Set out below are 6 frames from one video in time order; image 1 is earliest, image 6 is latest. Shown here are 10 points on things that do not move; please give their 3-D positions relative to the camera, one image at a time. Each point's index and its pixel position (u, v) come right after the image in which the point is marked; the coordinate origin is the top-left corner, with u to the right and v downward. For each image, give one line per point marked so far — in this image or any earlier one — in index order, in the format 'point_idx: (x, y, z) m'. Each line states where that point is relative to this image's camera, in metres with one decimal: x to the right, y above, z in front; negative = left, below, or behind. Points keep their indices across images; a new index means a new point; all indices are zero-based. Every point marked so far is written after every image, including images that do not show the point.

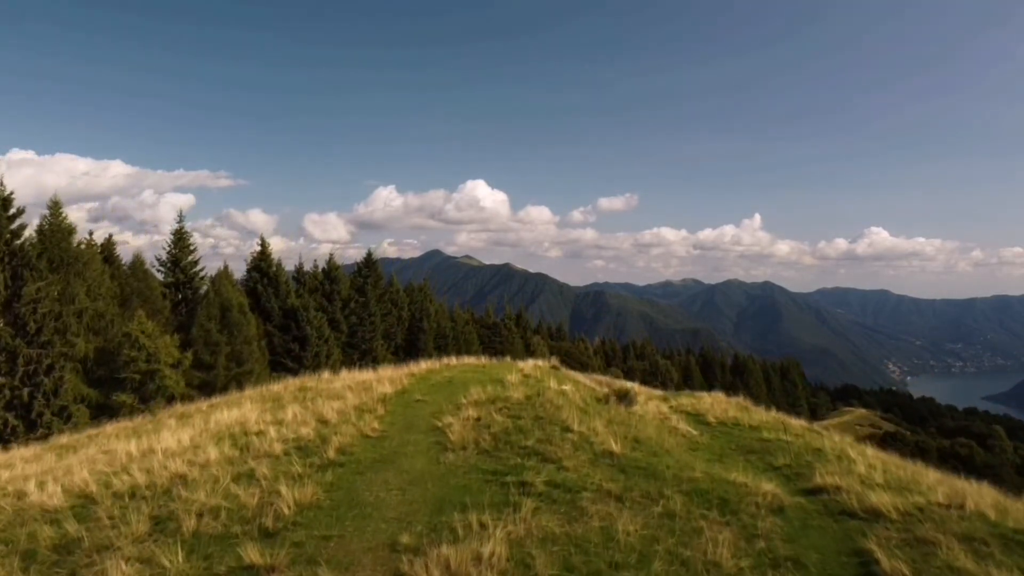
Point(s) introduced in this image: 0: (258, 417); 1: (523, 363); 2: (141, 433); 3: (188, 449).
0: (-5.7, -2.9, +11.8) m
1: (+0.4, -2.6, +17.5) m
2: (-9.1, -3.6, +12.9) m
3: (-6.0, -3.0, +9.7) m
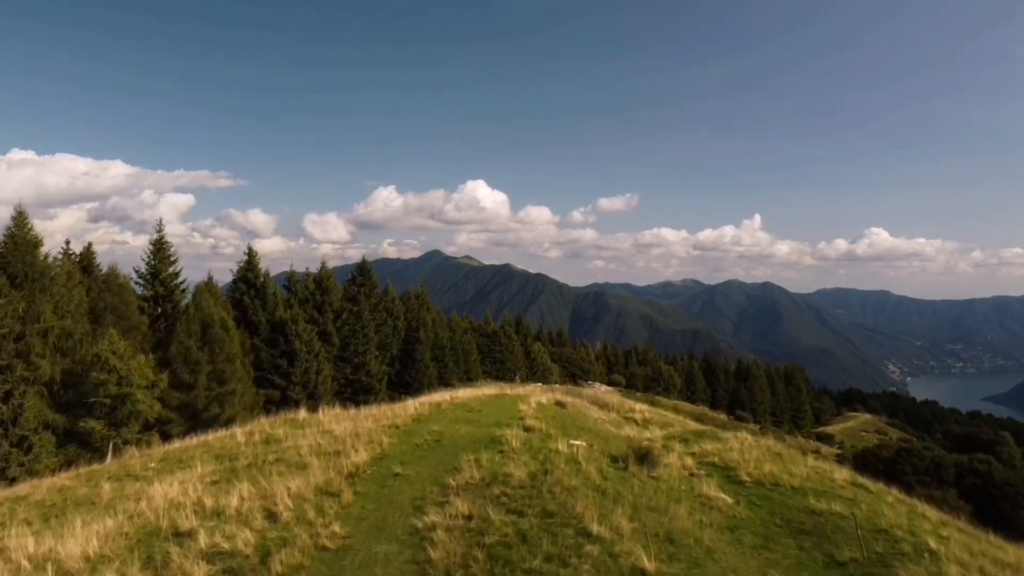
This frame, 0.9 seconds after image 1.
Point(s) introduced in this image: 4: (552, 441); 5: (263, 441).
0: (-5.7, -3.8, +9.6) m
1: (+0.4, -3.5, +15.3) m
2: (-9.1, -4.5, +10.7) m
3: (-6.0, -3.9, +7.4) m
4: (+0.9, -3.4, +11.8) m
5: (-6.5, -4.0, +13.7) m
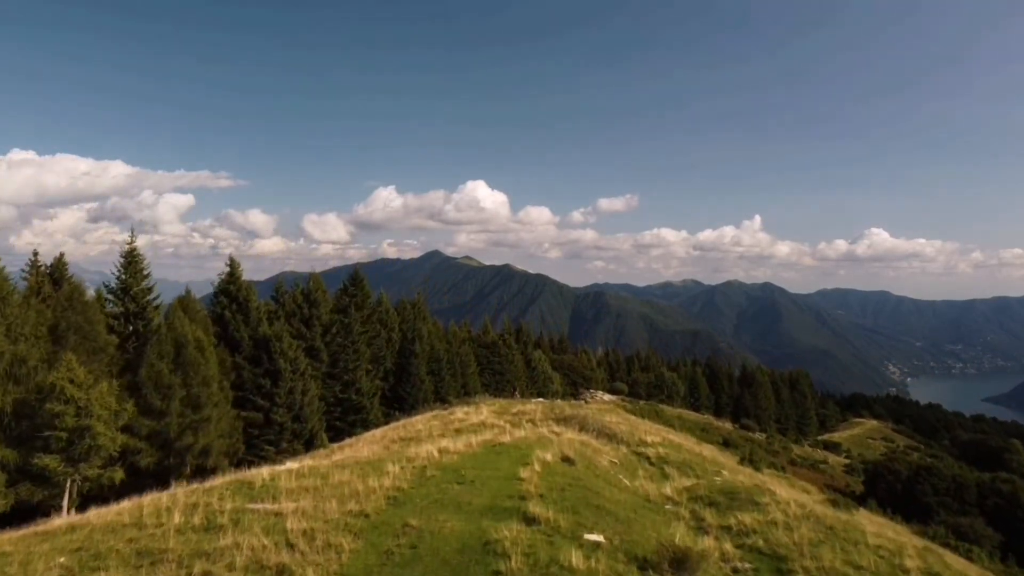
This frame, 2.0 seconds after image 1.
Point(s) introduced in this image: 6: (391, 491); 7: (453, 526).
0: (-5.7, -4.9, +6.9) m
1: (+0.4, -4.6, +12.6) m
2: (-9.1, -5.5, +8.0) m
3: (-6.0, -4.9, +4.7) m
4: (+0.9, -4.5, +9.1) m
5: (-6.5, -5.0, +11.0) m
6: (-2.8, -4.6, +12.1) m
7: (-1.1, -4.5, +10.0) m
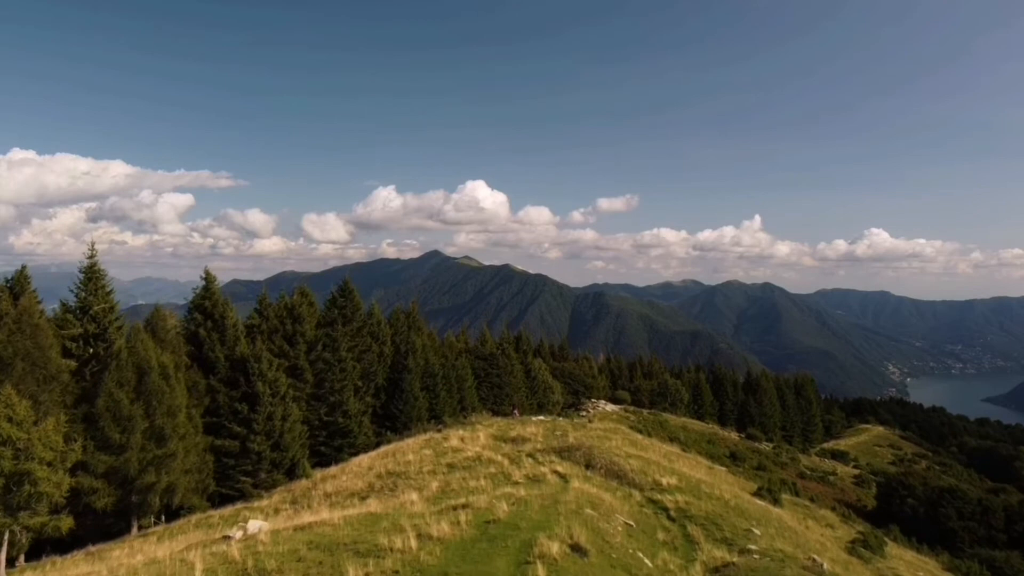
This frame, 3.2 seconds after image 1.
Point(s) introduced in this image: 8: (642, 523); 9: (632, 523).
0: (-5.8, -6.0, +3.8) m
1: (+0.3, -5.7, +9.5) m
2: (-9.2, -6.6, +4.9) m
3: (-6.0, -6.0, +1.6) m
4: (+0.8, -5.6, +6.1) m
5: (-6.6, -6.1, +7.9) m
6: (-2.8, -5.7, +9.0) m
7: (-1.2, -5.6, +6.9) m
8: (+4.5, -8.1, +18.3) m
9: (+4.0, -7.8, +17.6) m
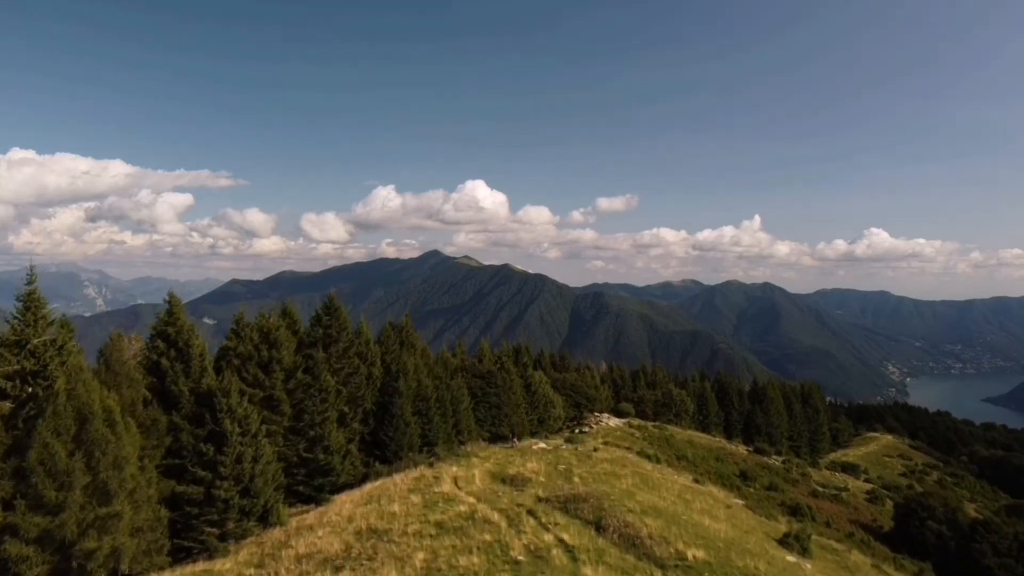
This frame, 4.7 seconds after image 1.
0: (-5.8, -7.5, 0.0) m
1: (+0.3, -7.2, +5.7) m
2: (-9.2, -8.2, +1.1) m
3: (-6.1, -7.6, -2.2) m
4: (+0.8, -7.1, +2.3) m
5: (-6.6, -7.7, +4.1) m
6: (-2.9, -7.2, +5.2) m
7: (-1.2, -7.1, +3.1) m
8: (+4.5, -9.7, +14.6) m
9: (+4.0, -9.4, +13.8) m
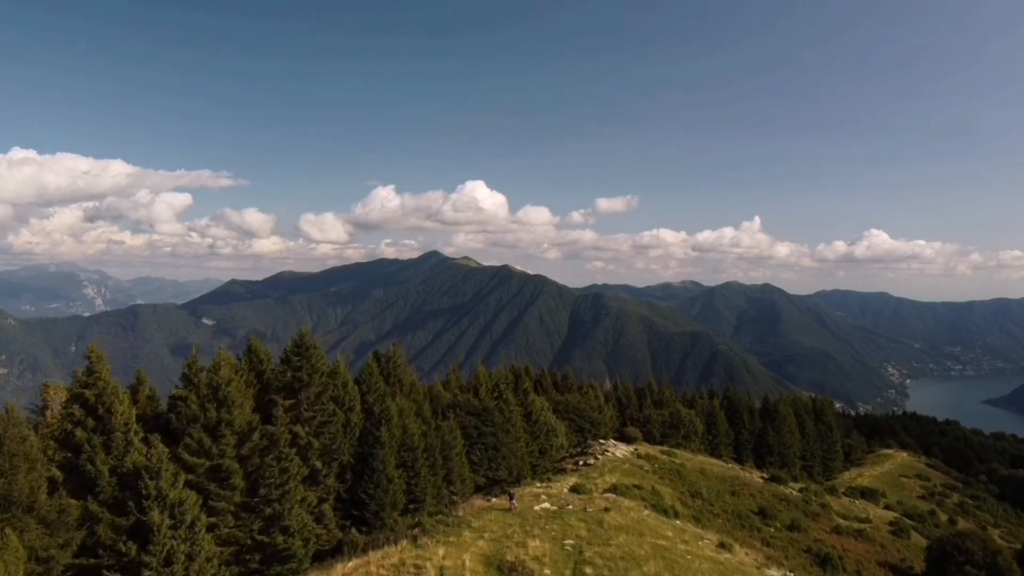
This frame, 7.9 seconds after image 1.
0: (-5.9, -10.2, -6.2) m
1: (+0.2, -9.9, -0.5) m
2: (-9.3, -10.8, -5.1) m
3: (-6.1, -10.2, -8.4) m
4: (+0.7, -9.8, -3.9) m
5: (-6.7, -10.3, -2.1) m
6: (-2.9, -9.9, -1.0) m
7: (-1.3, -9.8, -3.0) m
8: (+4.4, -12.4, +8.4) m
9: (+3.9, -12.1, +7.7) m
